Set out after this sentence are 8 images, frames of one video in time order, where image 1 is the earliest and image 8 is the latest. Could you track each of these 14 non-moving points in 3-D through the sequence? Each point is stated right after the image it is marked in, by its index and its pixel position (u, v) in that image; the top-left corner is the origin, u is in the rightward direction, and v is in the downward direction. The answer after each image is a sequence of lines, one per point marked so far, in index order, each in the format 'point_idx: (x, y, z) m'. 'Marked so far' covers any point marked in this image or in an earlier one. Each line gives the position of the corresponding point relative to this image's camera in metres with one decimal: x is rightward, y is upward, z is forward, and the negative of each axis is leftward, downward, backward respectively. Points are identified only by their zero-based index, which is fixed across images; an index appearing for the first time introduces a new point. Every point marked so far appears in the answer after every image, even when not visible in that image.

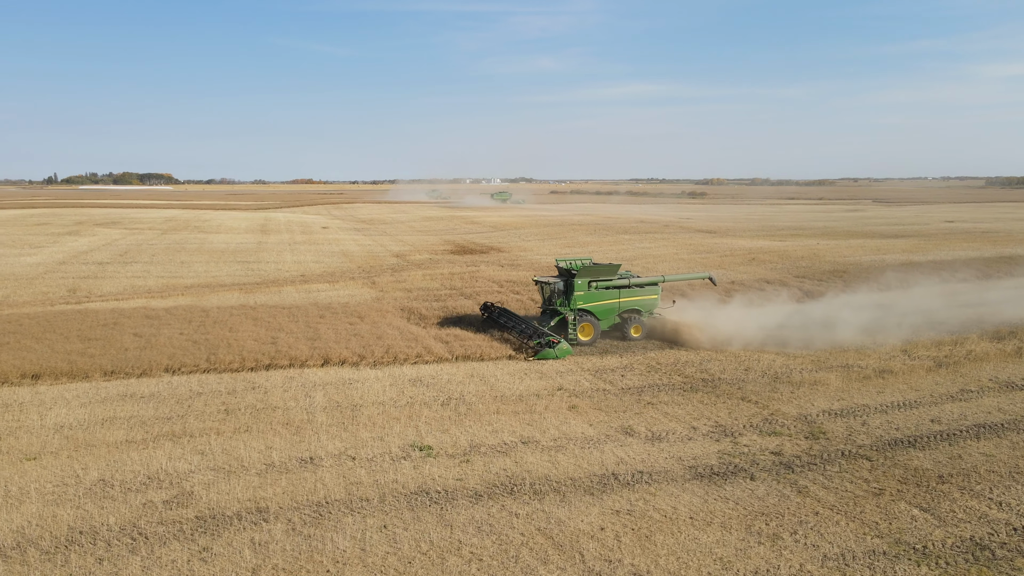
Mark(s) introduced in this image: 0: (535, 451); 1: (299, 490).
0: (+0.3, -2.3, +10.2) m
1: (-2.5, -2.4, +8.5) m
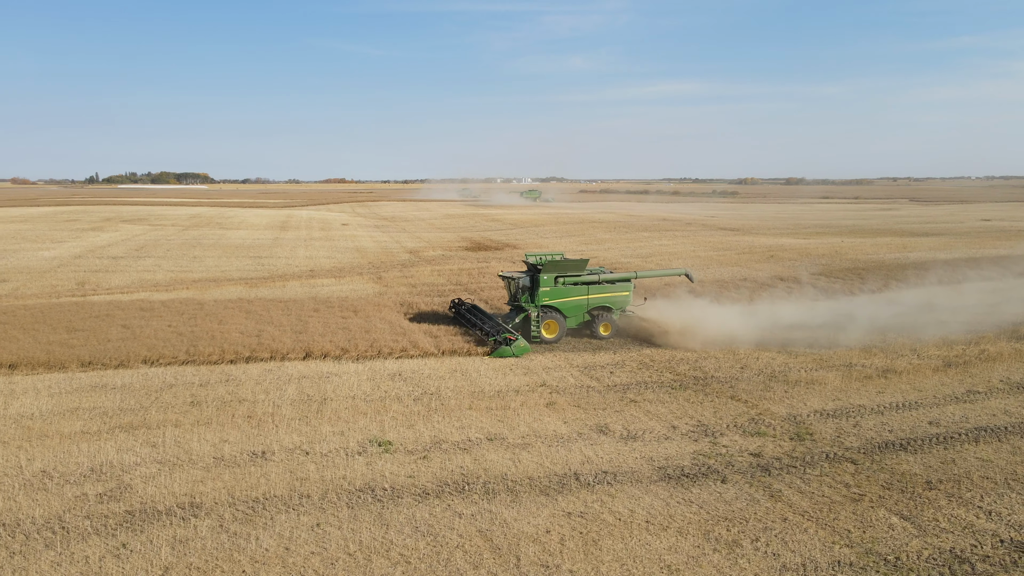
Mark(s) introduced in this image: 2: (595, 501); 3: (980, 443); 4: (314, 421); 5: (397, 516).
0: (-0.2, -2.1, +9.7) m
1: (-3.1, -2.2, +8.2) m
2: (+0.9, -2.4, +8.0) m
3: (+6.4, -2.1, +9.9) m
4: (-2.9, -1.9, +10.5) m
5: (-1.2, -2.3, +7.4) m
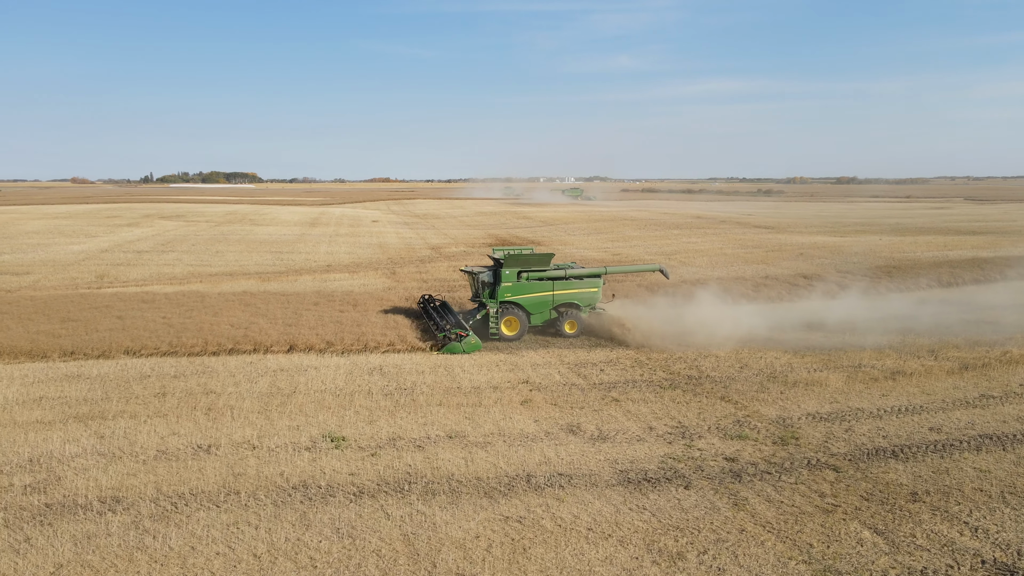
0: (-0.8, -2.0, +9.2) m
1: (-3.7, -2.1, +7.9) m
2: (+0.3, -2.2, +7.5) m
3: (+5.8, -2.0, +9.0) m
4: (-3.3, -1.8, +10.2) m
5: (-1.8, -2.2, +7.0) m
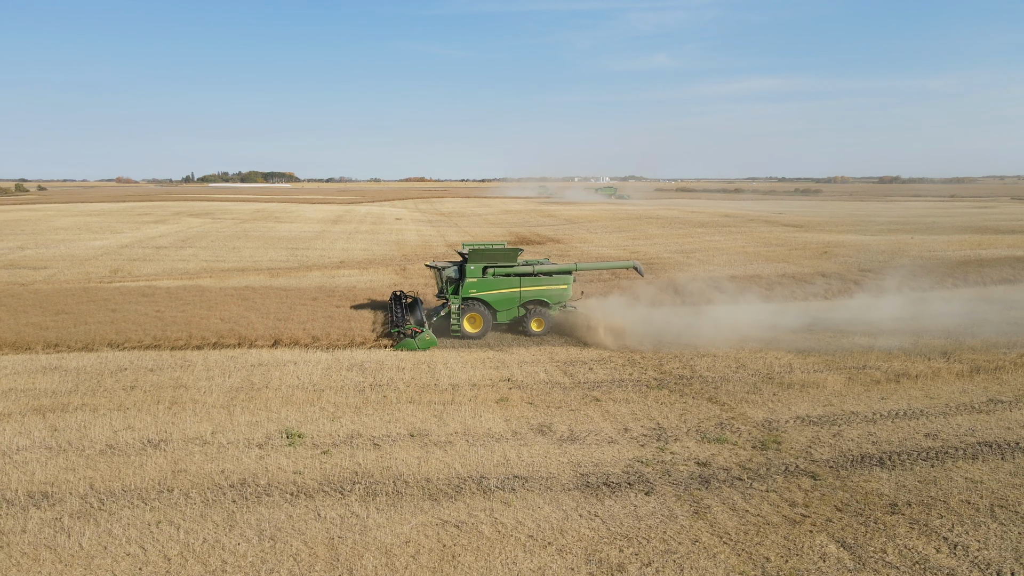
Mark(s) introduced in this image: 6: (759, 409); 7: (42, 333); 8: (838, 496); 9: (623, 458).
0: (-1.2, -1.9, +8.8) m
1: (-4.2, -1.9, +7.6) m
2: (-0.3, -2.1, +7.0) m
3: (+5.3, -2.0, +8.3) m
4: (-3.8, -1.7, +9.9) m
5: (-2.4, -2.1, +6.6) m
6: (+3.6, -1.8, +10.7) m
7: (-9.0, -0.9, +14.0) m
8: (+3.4, -2.2, +7.5) m
9: (+1.3, -2.0, +8.7) m
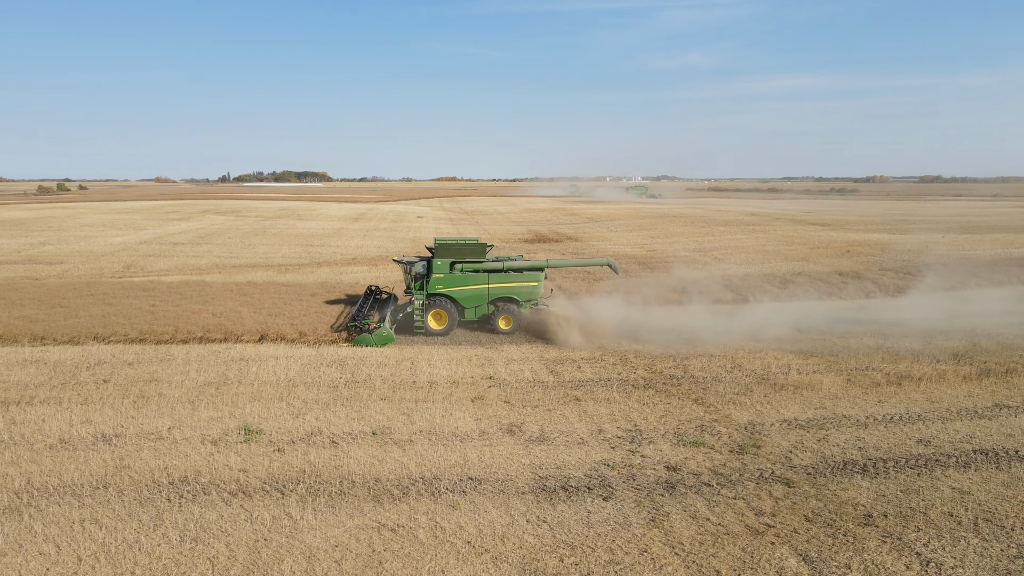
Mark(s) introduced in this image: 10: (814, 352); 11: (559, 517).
0: (-1.7, -1.8, +8.5) m
1: (-4.7, -1.8, +7.4) m
2: (-0.8, -2.1, +6.7) m
3: (+4.9, -1.9, +7.7) m
4: (-4.2, -1.6, +9.7) m
5: (-3.0, -2.0, +6.4) m
6: (+3.3, -1.7, +10.2) m
7: (-9.3, -0.7, +14.0) m
8: (+2.9, -2.1, +7.0) m
9: (+0.9, -2.0, +8.2) m
10: (+5.8, -1.2, +13.8) m
11: (+0.4, -2.1, +6.7) m
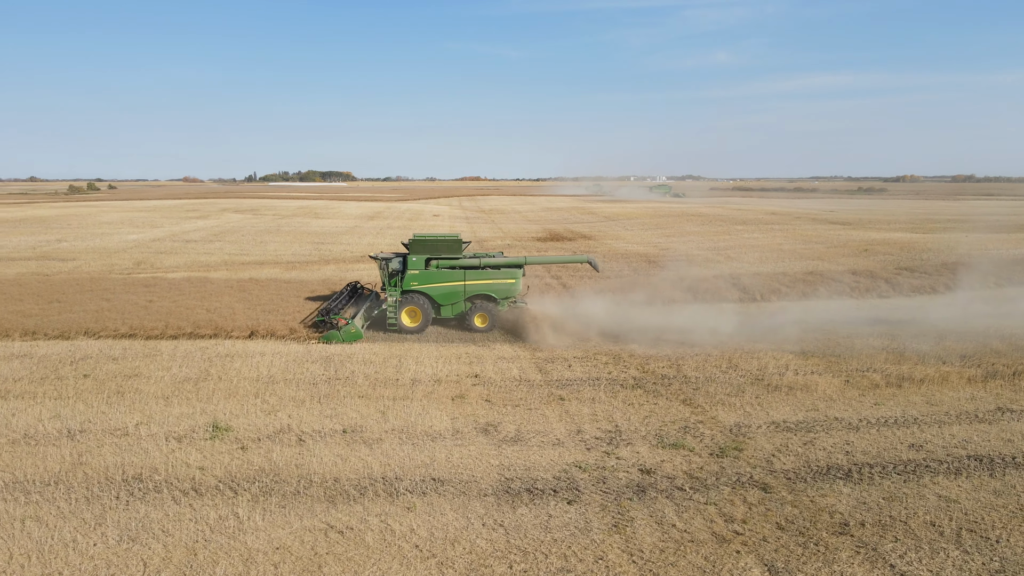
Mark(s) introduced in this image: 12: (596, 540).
0: (-2.0, -1.8, +8.3) m
1: (-5.1, -1.8, +7.3) m
2: (-1.2, -2.0, +6.4) m
3: (+4.5, -1.9, +7.3) m
4: (-4.4, -1.5, +9.6) m
5: (-3.3, -1.9, +6.2) m
6: (+3.0, -1.7, +9.8) m
7: (-9.4, -0.6, +14.0) m
8: (+2.5, -2.1, +6.6) m
9: (+0.5, -1.9, +7.9) m
10: (+5.6, -1.2, +13.4) m
11: (+0.1, -2.1, +6.4) m
12: (+0.7, -2.1, +6.1) m
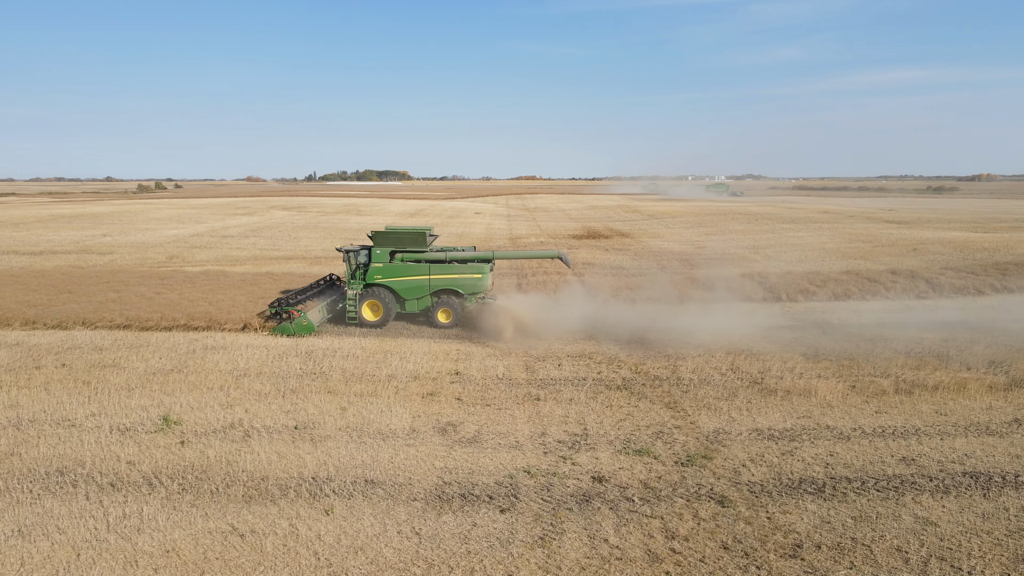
0: (-2.5, -1.7, +7.9) m
1: (-5.6, -1.6, +7.2) m
2: (-1.8, -1.9, +6.0) m
3: (+3.9, -1.9, +6.5) m
4: (-4.9, -1.4, +9.4) m
5: (-4.0, -1.8, +6.0) m
6: (+2.6, -1.6, +9.1) m
7: (-9.5, -0.5, +14.2) m
8: (+1.8, -2.0, +6.0) m
9: (0.0, -1.8, +7.4) m
10: (+5.5, -1.2, +12.5) m
11: (-0.6, -2.0, +5.9) m
12: (0.0, -2.0, +5.6) m
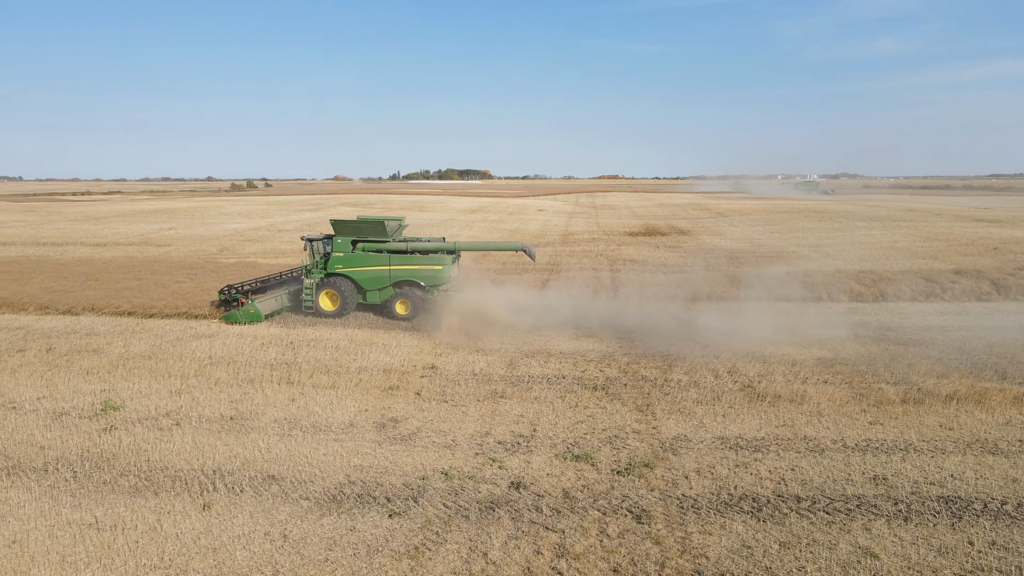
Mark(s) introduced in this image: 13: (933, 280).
0: (-3.2, -1.5, +7.7) m
1: (-6.4, -1.4, +7.2) m
2: (-2.7, -1.8, +5.7) m
3: (+3.0, -1.8, +5.5) m
4: (-5.4, -1.2, +9.4) m
5: (-4.9, -1.6, +5.9) m
6: (+2.0, -1.5, +8.3) m
7: (-9.4, -0.2, +14.6) m
8: (+0.9, -1.9, +5.2) m
9: (-0.8, -1.7, +6.9) m
10: (+5.2, -1.1, +11.3) m
11: (-1.5, -1.8, +5.5) m
12: (-0.9, -1.9, +5.0) m
13: (+11.3, +0.2, +19.5) m
